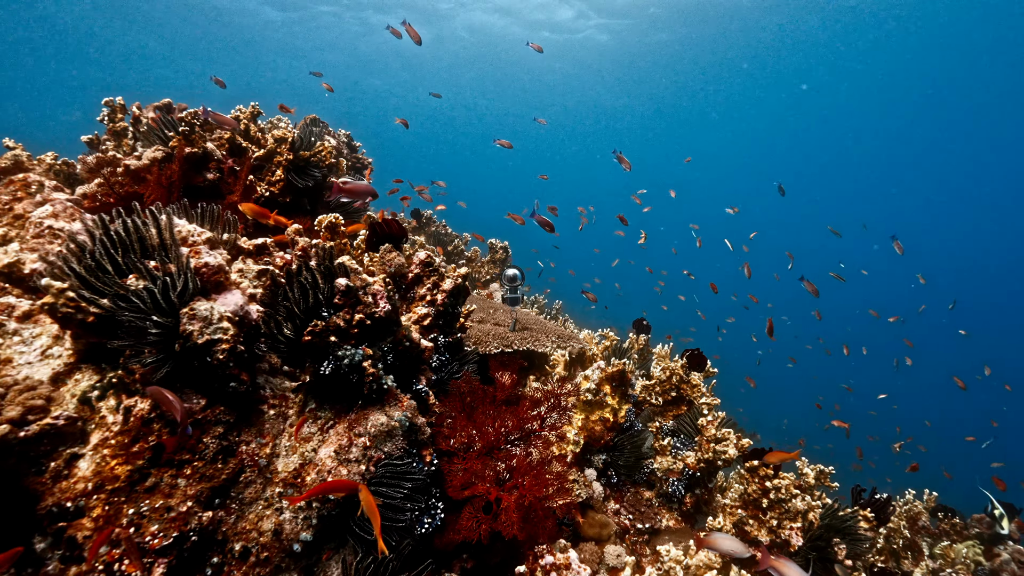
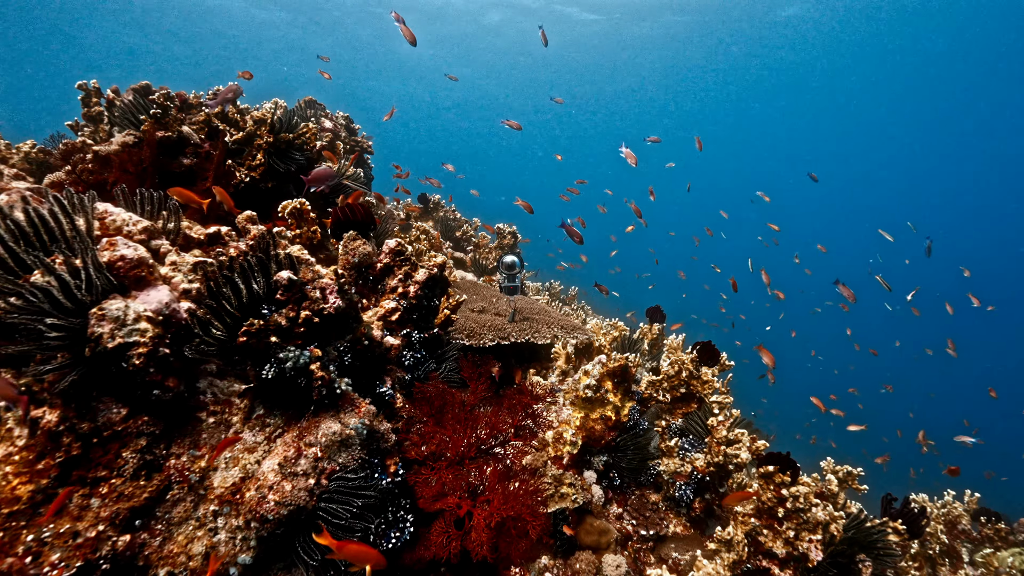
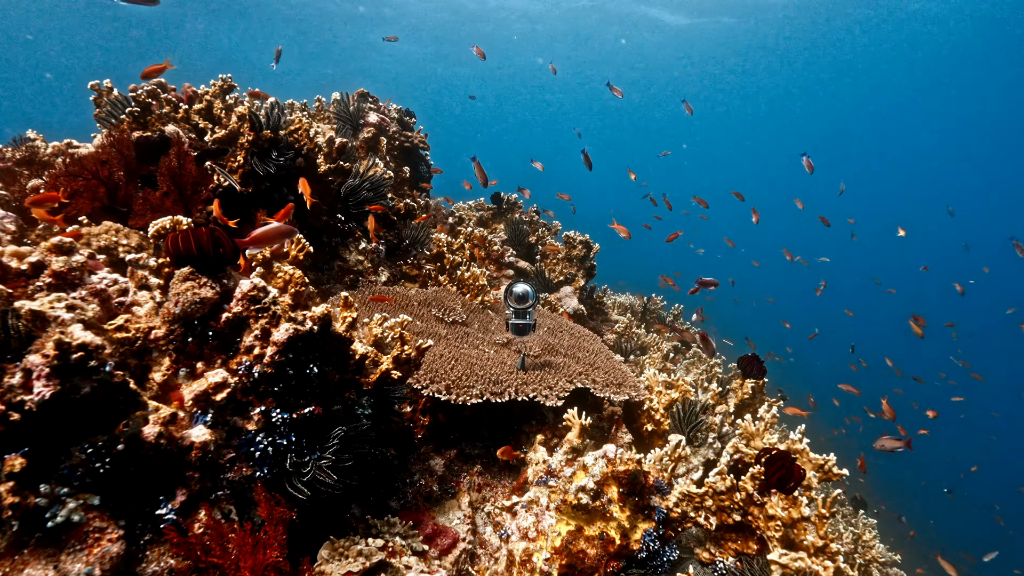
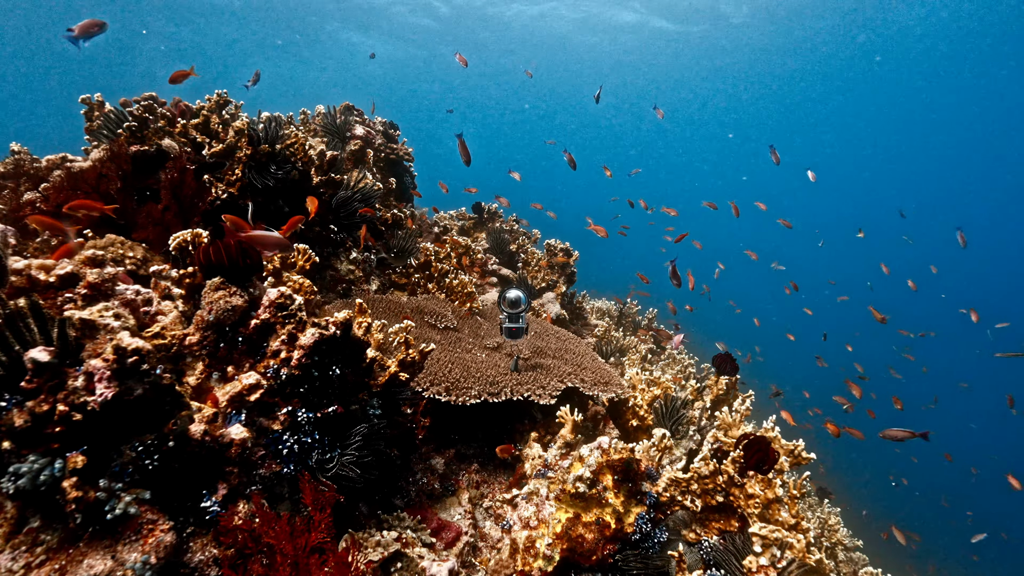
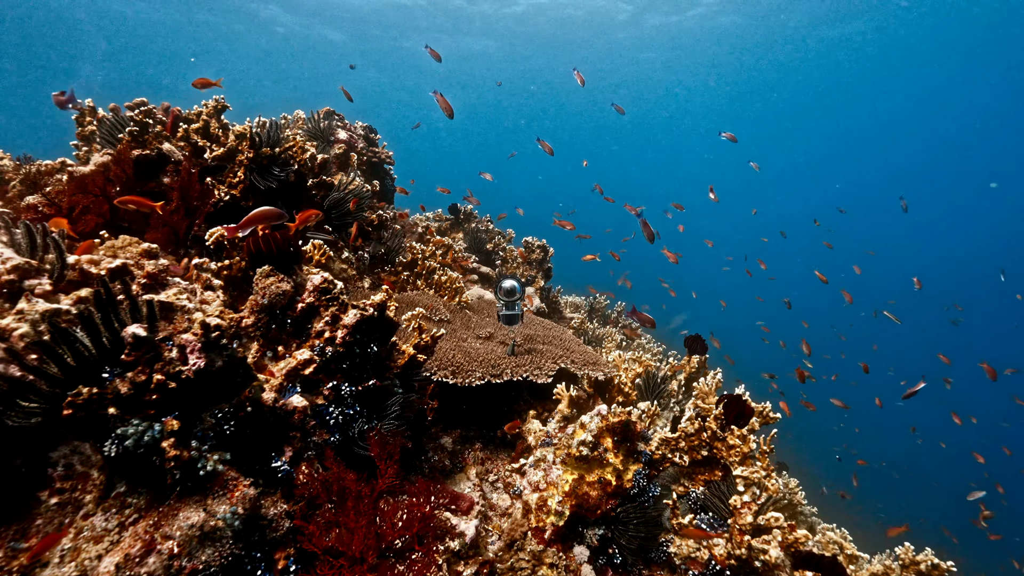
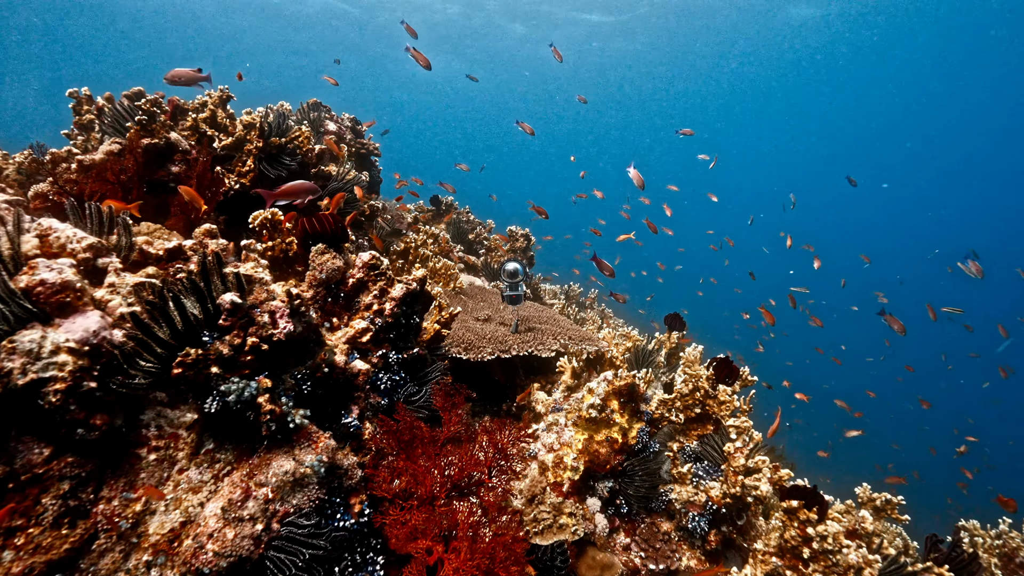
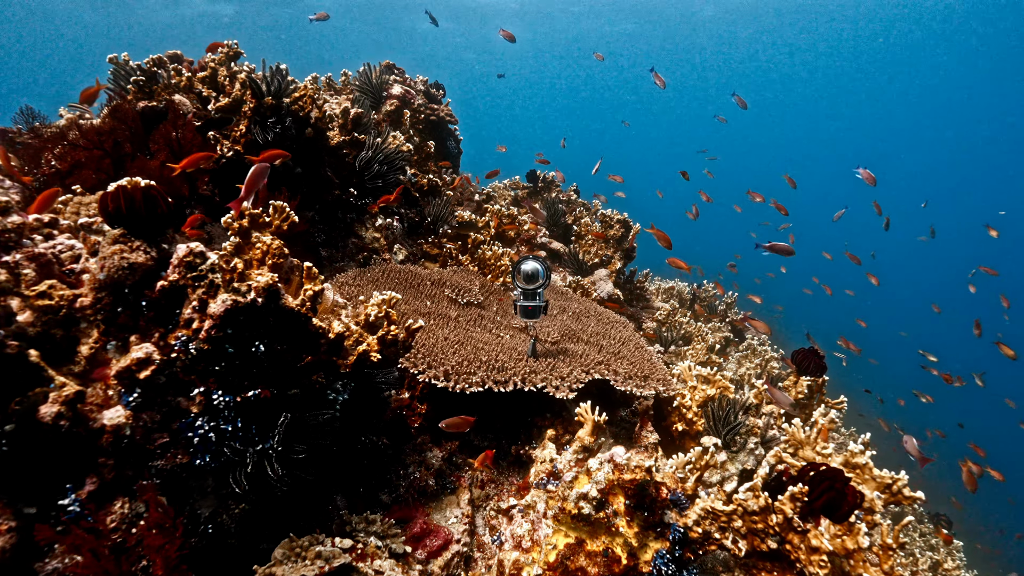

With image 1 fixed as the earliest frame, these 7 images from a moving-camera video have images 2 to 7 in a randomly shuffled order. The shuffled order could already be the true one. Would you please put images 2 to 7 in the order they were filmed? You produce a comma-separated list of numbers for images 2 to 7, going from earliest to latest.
2, 6, 5, 4, 3, 7
